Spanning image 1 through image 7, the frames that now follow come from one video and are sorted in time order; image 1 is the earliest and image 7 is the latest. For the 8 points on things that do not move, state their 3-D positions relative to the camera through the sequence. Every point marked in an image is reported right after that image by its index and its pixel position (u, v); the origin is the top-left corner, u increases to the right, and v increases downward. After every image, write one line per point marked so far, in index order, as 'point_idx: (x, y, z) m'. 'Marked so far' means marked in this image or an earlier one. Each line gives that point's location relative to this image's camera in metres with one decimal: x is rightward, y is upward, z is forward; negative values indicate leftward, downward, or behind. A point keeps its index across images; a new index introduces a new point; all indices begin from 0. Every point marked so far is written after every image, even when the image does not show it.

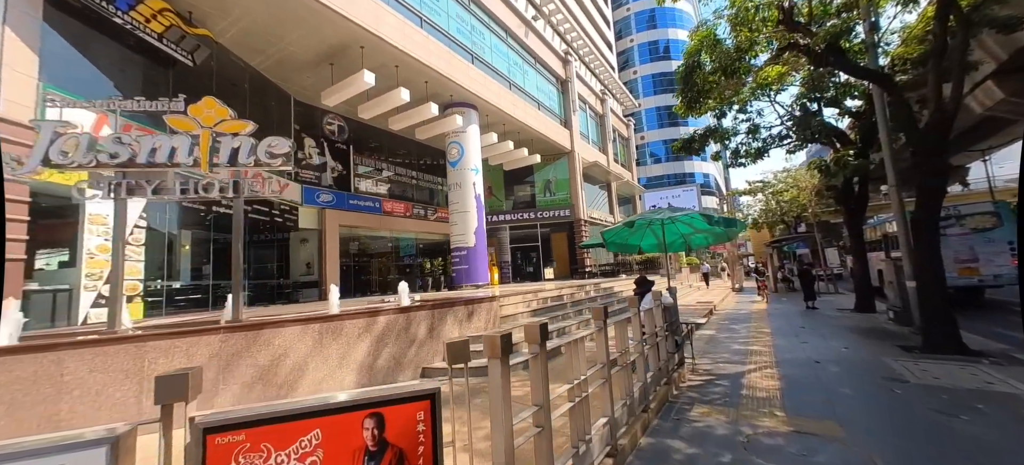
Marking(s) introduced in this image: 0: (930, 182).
0: (+6.6, +0.8, +6.2) m
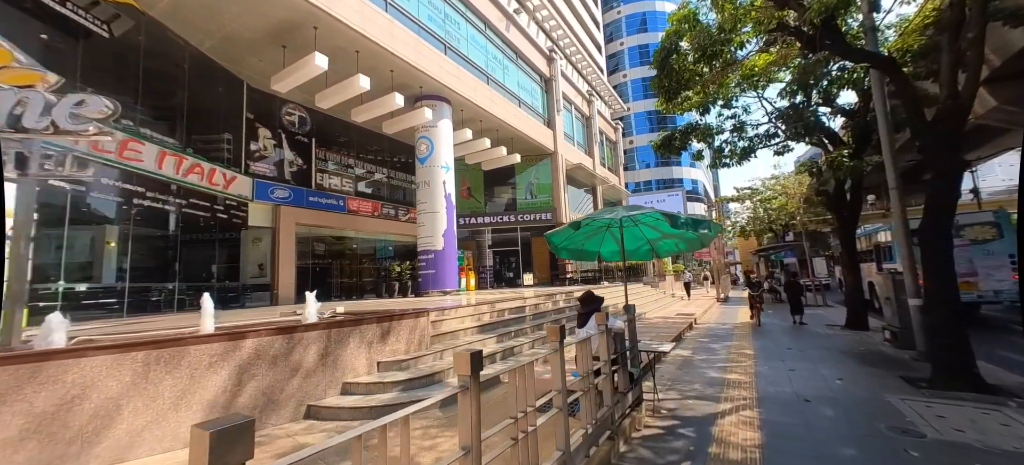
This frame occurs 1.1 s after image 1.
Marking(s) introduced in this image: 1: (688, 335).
0: (+5.7, +0.7, +5.2) m
1: (+4.3, -2.5, +9.7) m
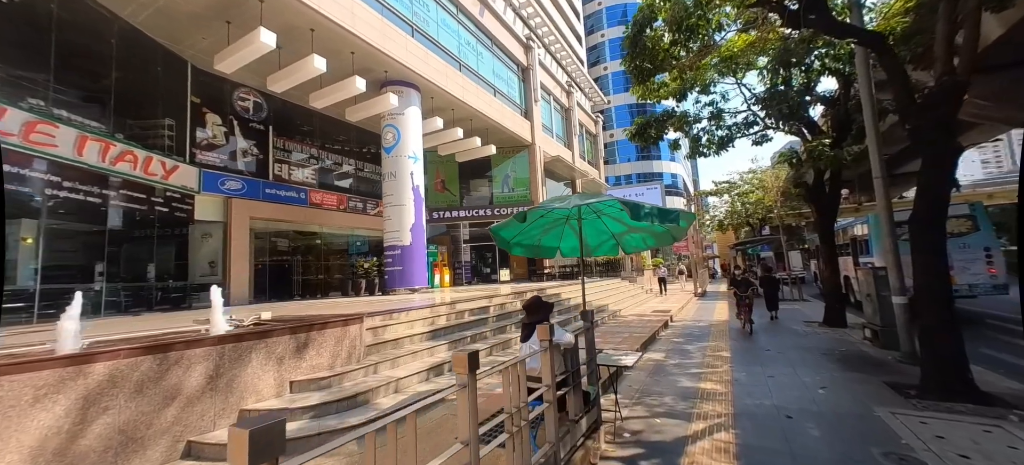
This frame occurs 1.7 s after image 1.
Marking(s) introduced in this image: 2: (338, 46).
0: (+5.1, +0.7, +4.8) m
1: (+3.5, -2.4, +9.2) m
2: (-5.6, +6.0, +12.7) m
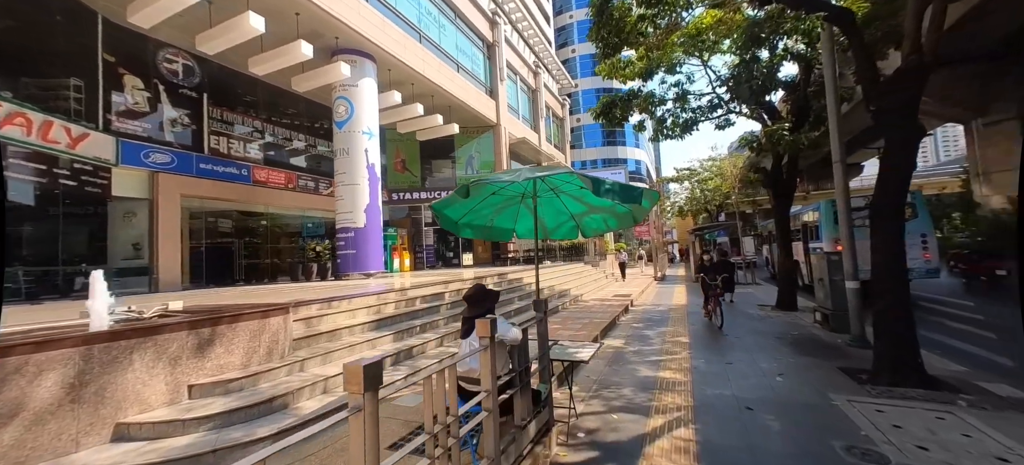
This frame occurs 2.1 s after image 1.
0: (+4.5, +0.9, +4.7) m
1: (+2.5, -2.0, +9.0) m
2: (-6.7, +6.6, +11.4) m
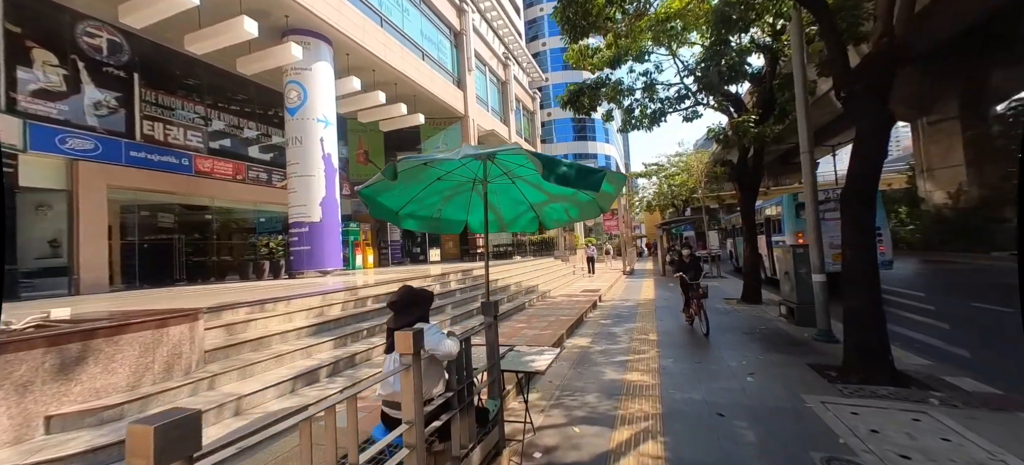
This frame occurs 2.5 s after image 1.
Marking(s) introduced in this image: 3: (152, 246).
0: (+4.0, +1.0, +4.5) m
1: (+1.7, -1.9, +8.7) m
2: (-7.7, +6.7, +10.4) m
3: (-11.5, -0.4, +12.6) m
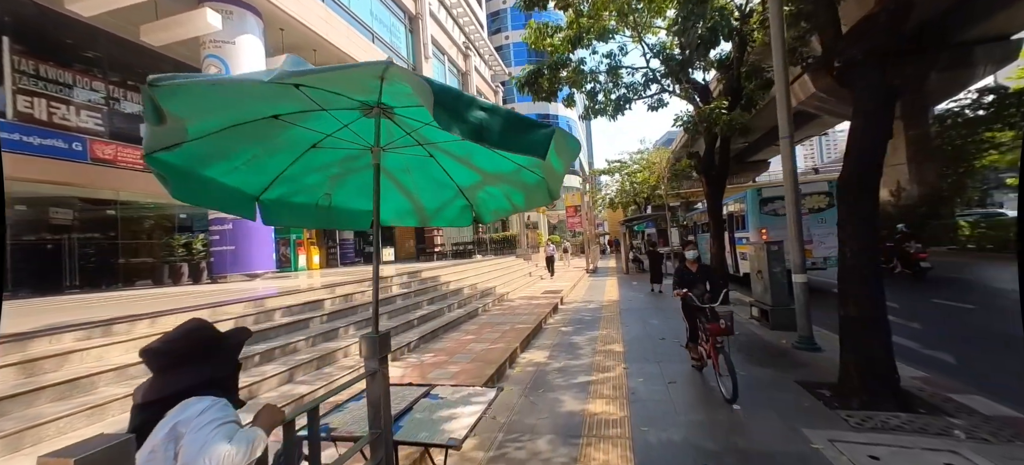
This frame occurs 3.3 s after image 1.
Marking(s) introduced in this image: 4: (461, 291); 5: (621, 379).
0: (+3.4, +1.1, +3.8) m
1: (+0.8, -1.8, +7.8) m
2: (-8.8, +6.7, +8.6) m
3: (-12.8, -0.4, +10.5) m
4: (-1.3, -1.4, +9.7) m
5: (+1.2, -1.6, +4.5) m
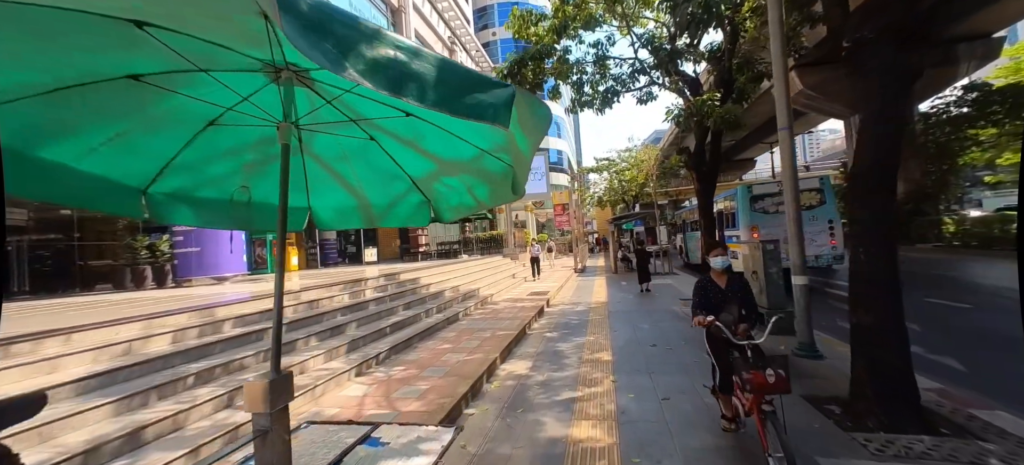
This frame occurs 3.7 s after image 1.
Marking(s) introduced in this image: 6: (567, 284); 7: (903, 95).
0: (+3.1, +1.1, +3.4) m
1: (+0.4, -1.8, +7.4) m
2: (-9.2, +6.7, +7.9) m
3: (-13.2, -0.4, +9.7) m
4: (-1.6, -1.4, +9.2) m
5: (+1.0, -1.6, +4.0) m
6: (+2.0, -1.8, +14.2) m
7: (+3.3, +1.2, +3.4) m
